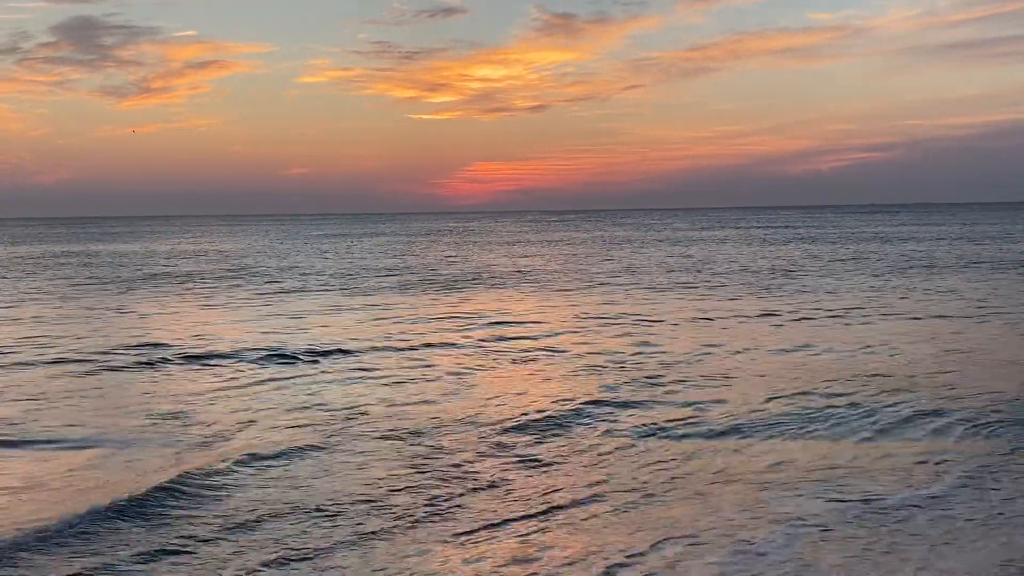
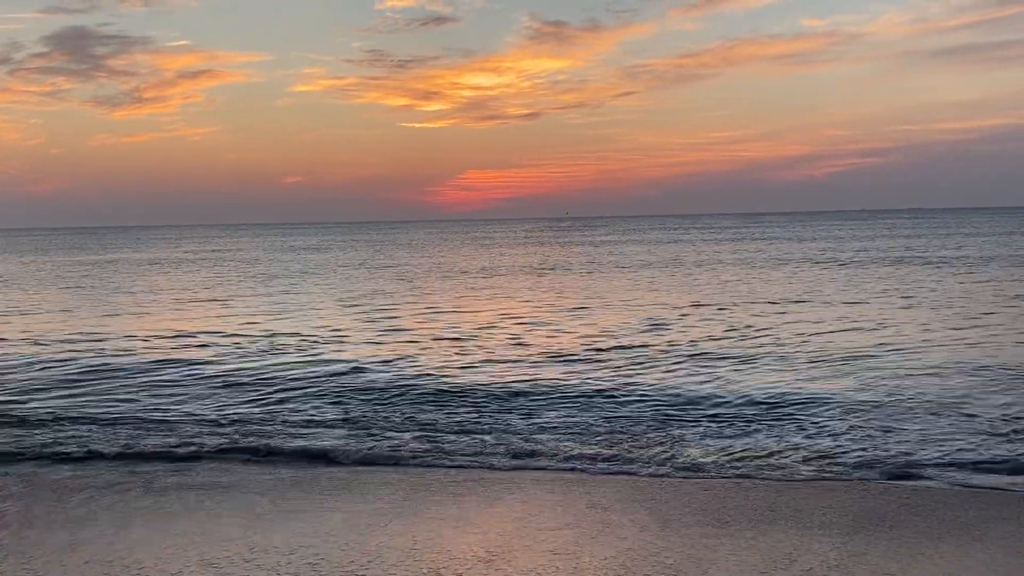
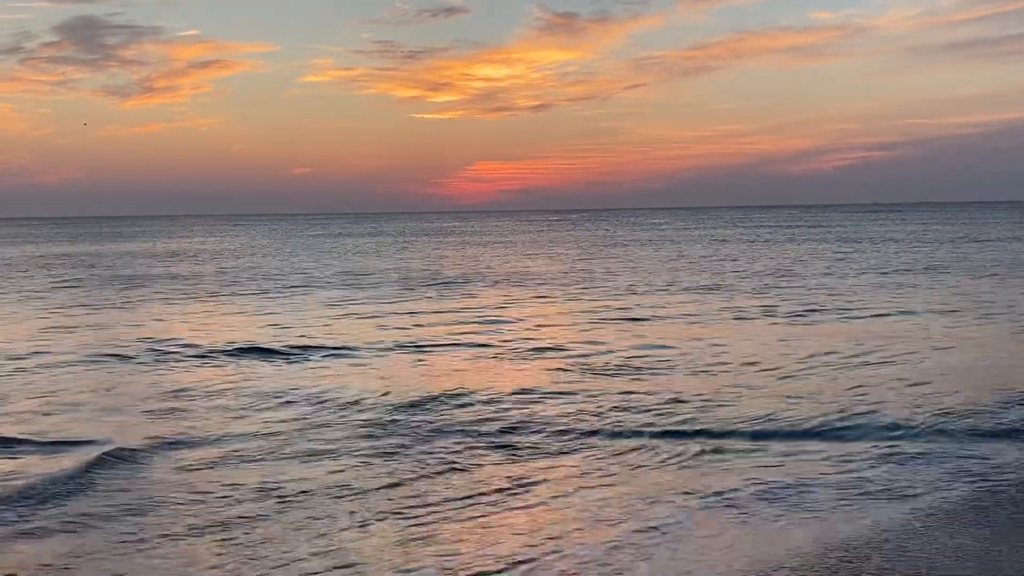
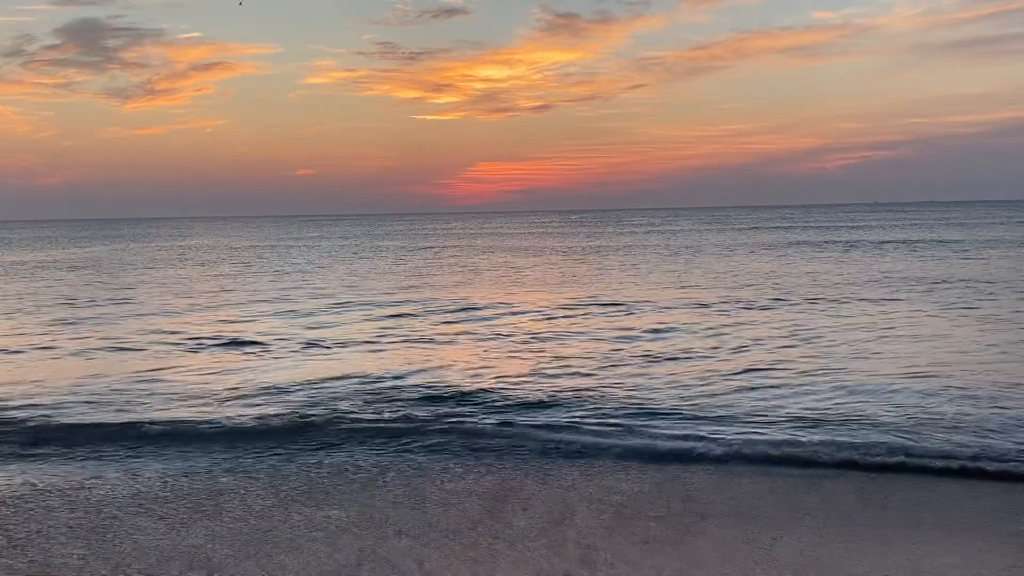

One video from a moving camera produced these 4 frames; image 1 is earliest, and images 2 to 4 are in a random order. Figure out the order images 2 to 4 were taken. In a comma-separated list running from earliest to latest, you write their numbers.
3, 4, 2
